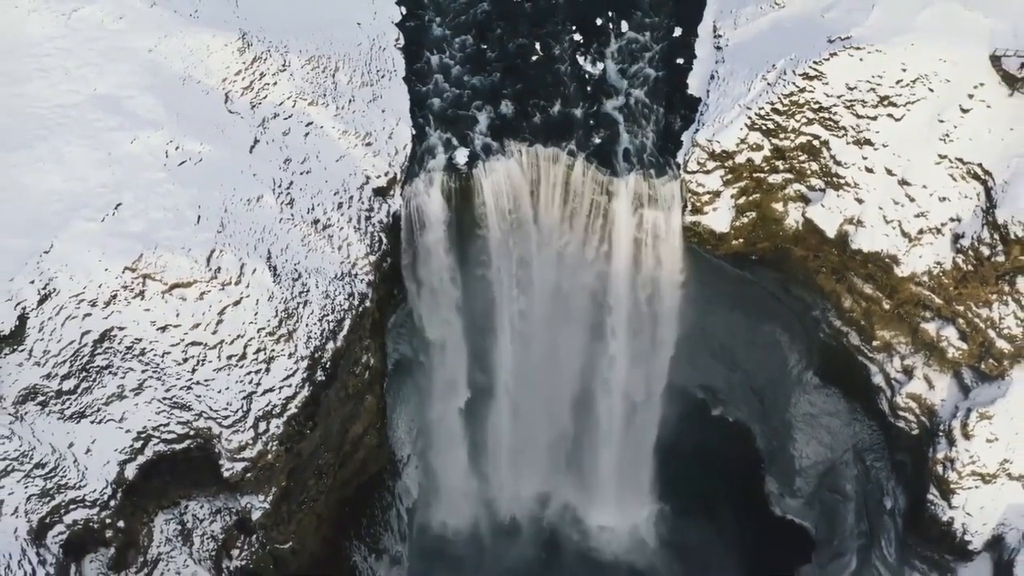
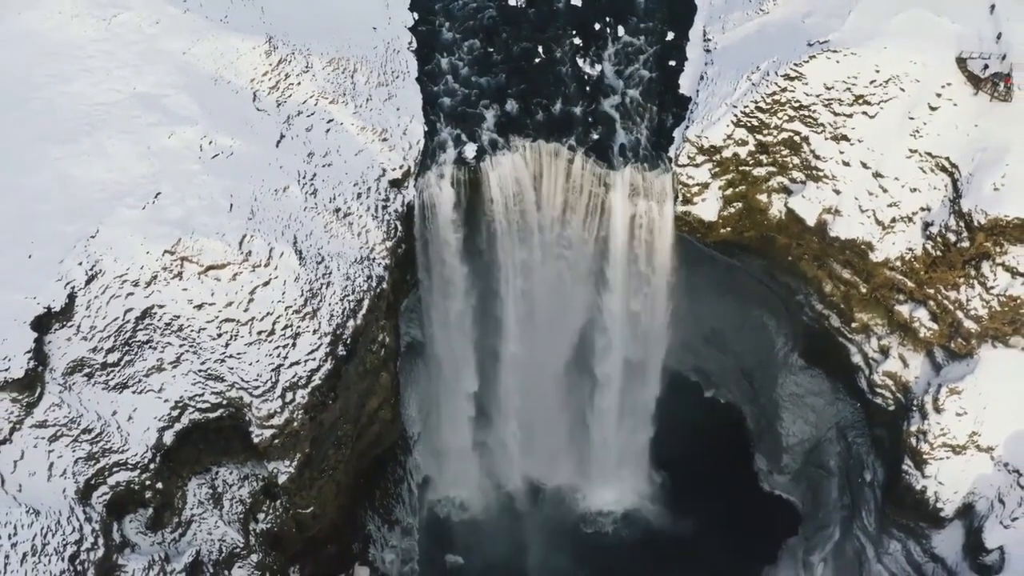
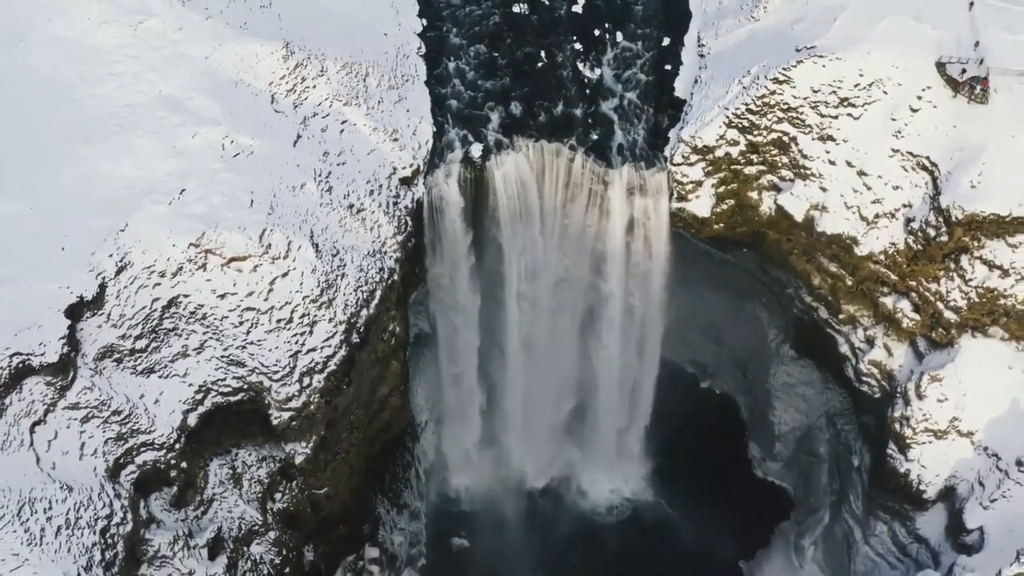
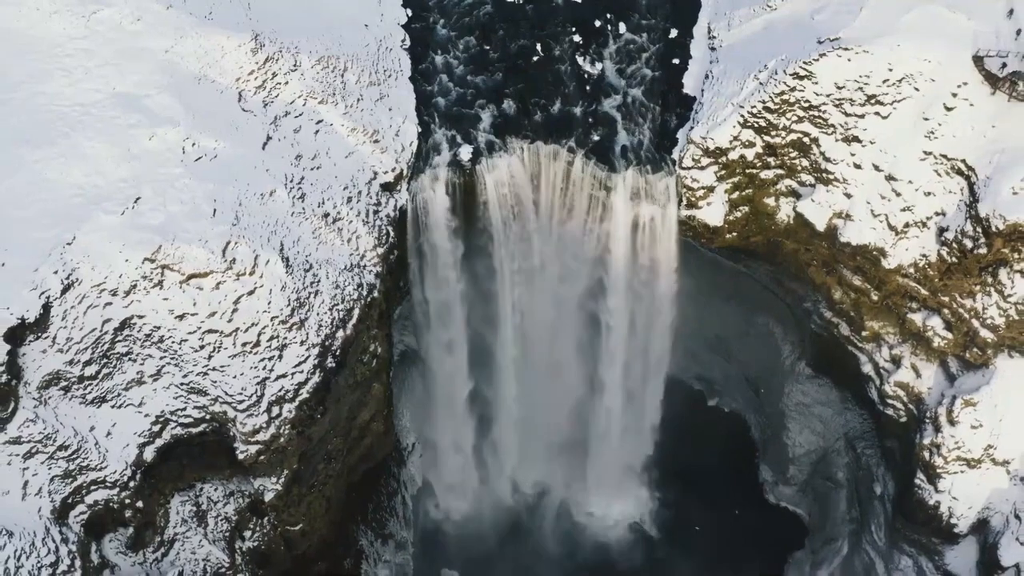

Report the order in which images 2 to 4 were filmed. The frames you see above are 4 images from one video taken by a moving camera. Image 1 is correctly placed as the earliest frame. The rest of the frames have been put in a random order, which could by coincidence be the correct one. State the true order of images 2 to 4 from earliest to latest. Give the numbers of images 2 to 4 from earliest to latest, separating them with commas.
4, 2, 3
